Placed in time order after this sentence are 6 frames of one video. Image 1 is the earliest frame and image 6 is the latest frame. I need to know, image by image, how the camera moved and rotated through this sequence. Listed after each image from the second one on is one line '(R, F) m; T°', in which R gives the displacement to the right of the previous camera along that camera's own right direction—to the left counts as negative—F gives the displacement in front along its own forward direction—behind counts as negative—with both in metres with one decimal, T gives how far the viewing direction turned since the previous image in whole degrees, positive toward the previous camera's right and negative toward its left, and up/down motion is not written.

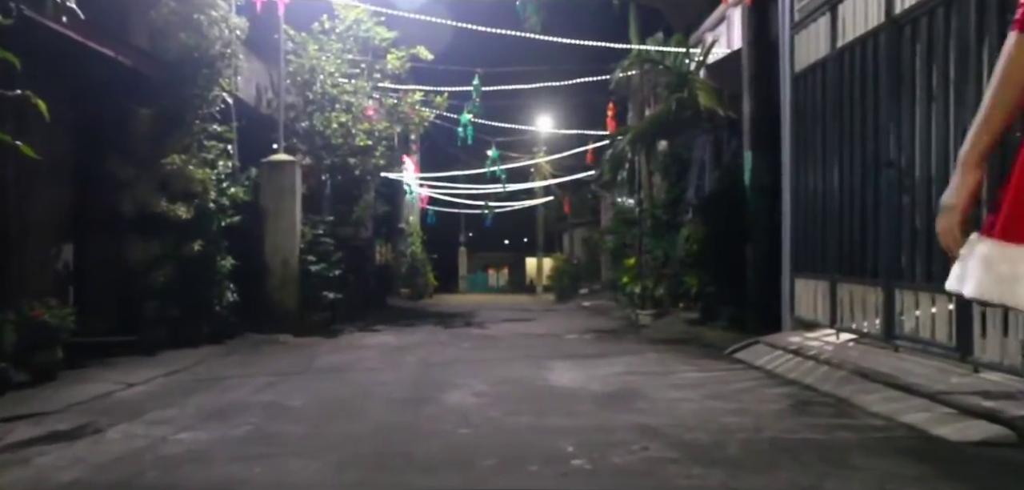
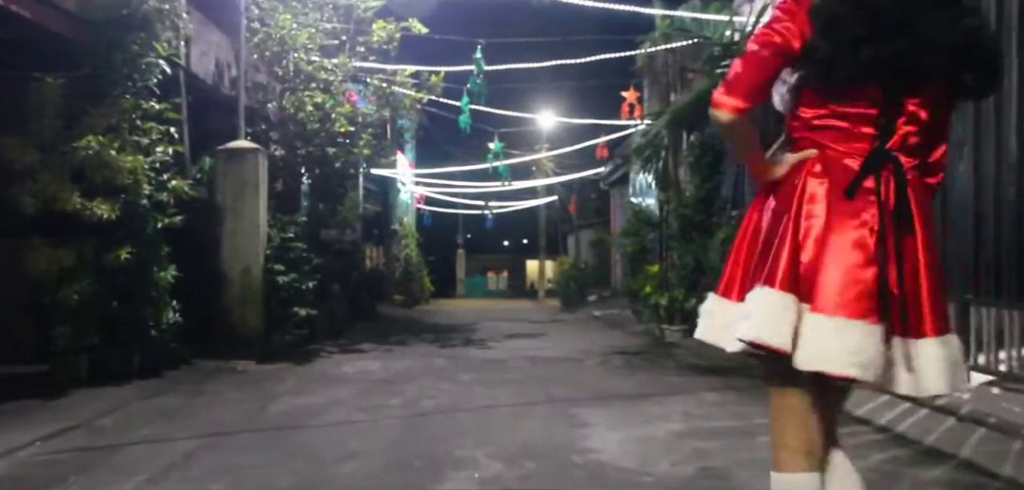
(-0.2, +1.9) m; 0°
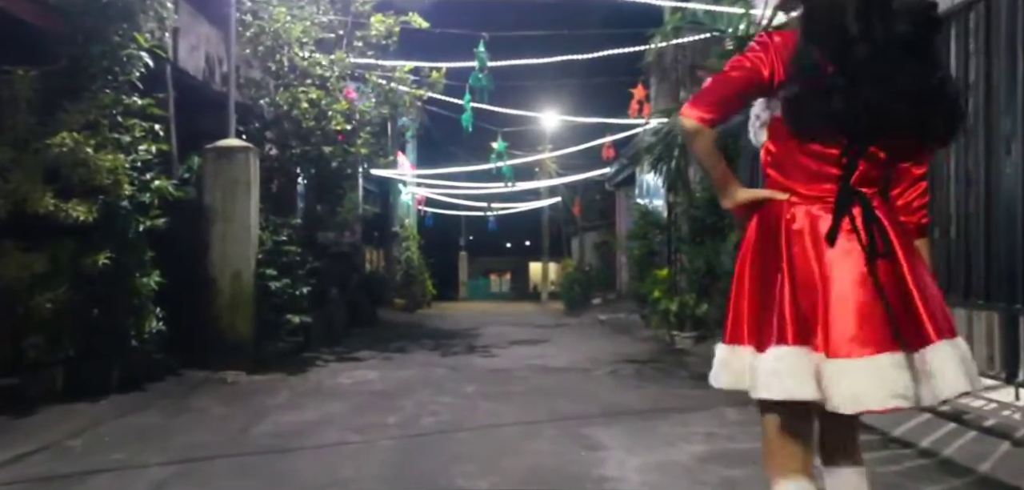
(0.0, +0.5) m; 0°
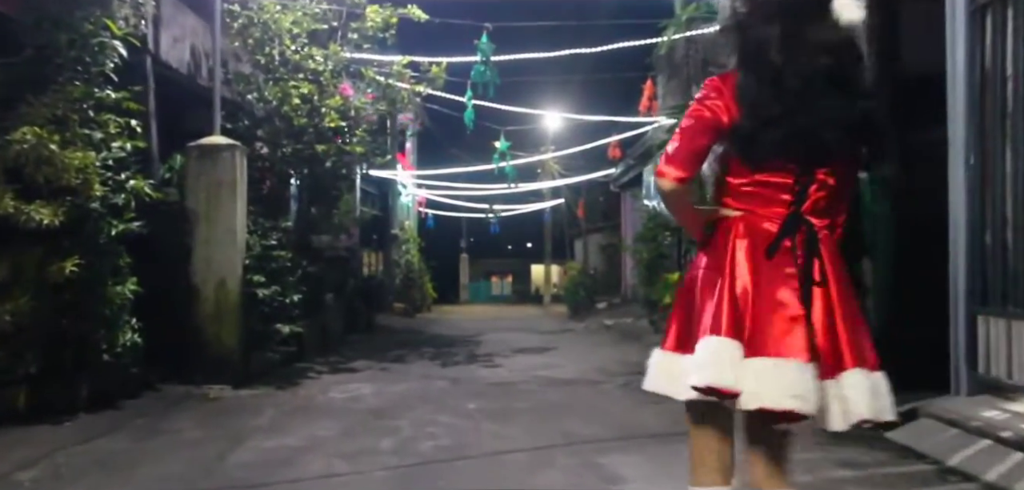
(0.0, +0.6) m; 0°
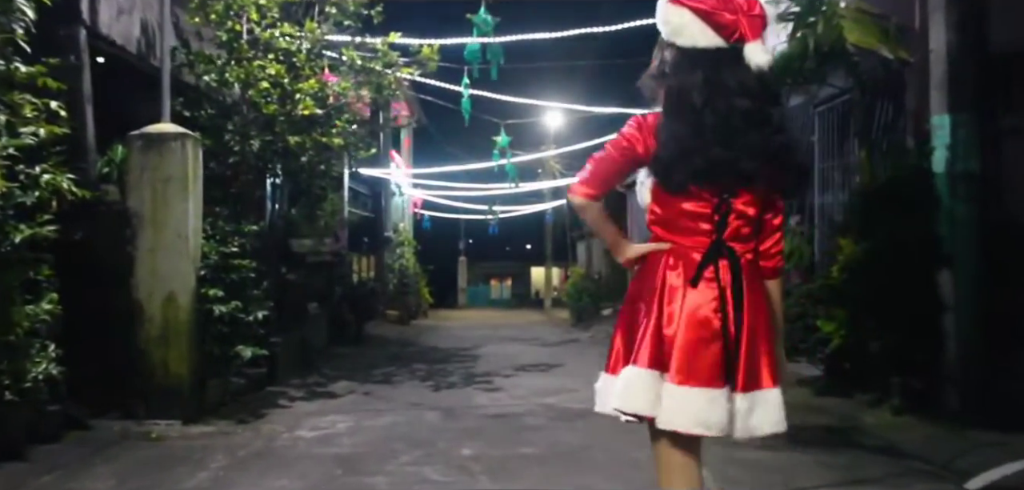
(0.0, +1.3) m; 0°
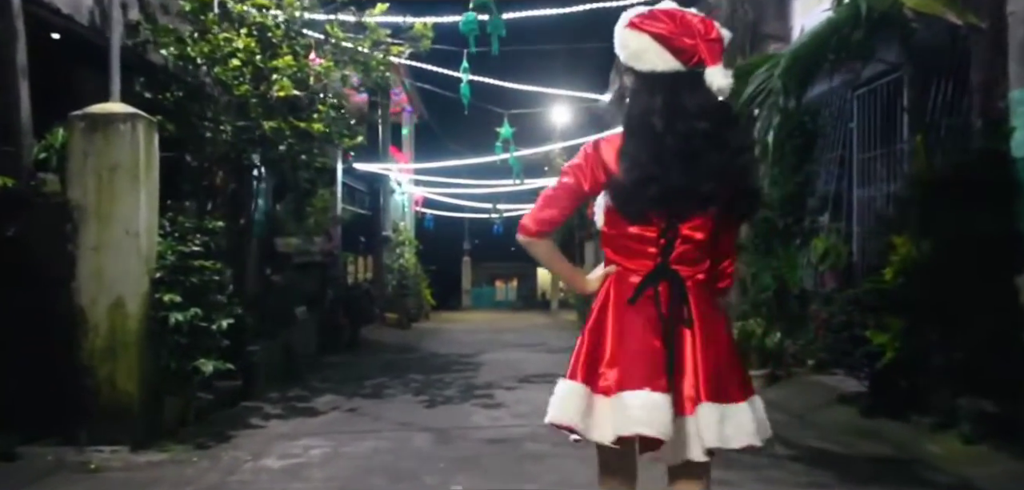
(0.0, +0.9) m; 0°
